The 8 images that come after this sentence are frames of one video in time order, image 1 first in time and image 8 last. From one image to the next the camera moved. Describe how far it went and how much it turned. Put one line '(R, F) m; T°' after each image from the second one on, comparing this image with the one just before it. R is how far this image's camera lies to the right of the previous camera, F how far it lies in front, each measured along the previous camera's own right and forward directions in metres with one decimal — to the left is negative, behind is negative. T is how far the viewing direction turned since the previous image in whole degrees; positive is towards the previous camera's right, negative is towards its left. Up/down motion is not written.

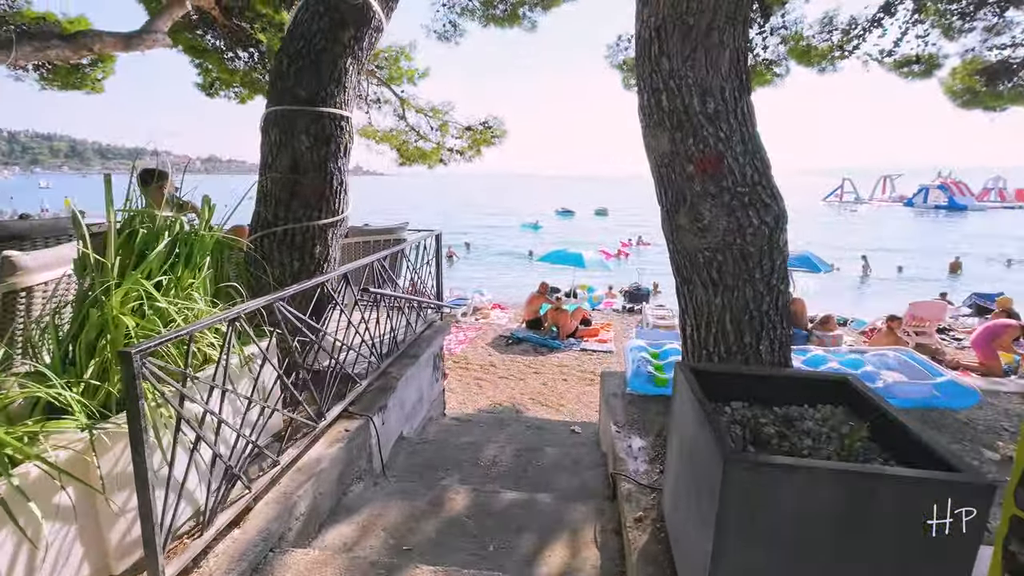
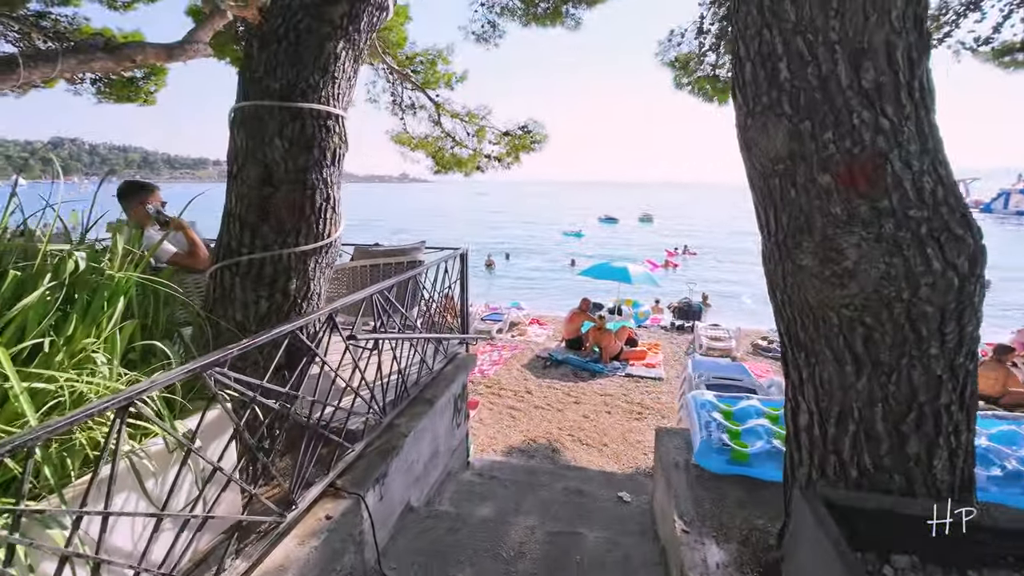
(0.0, +0.7) m; -5°
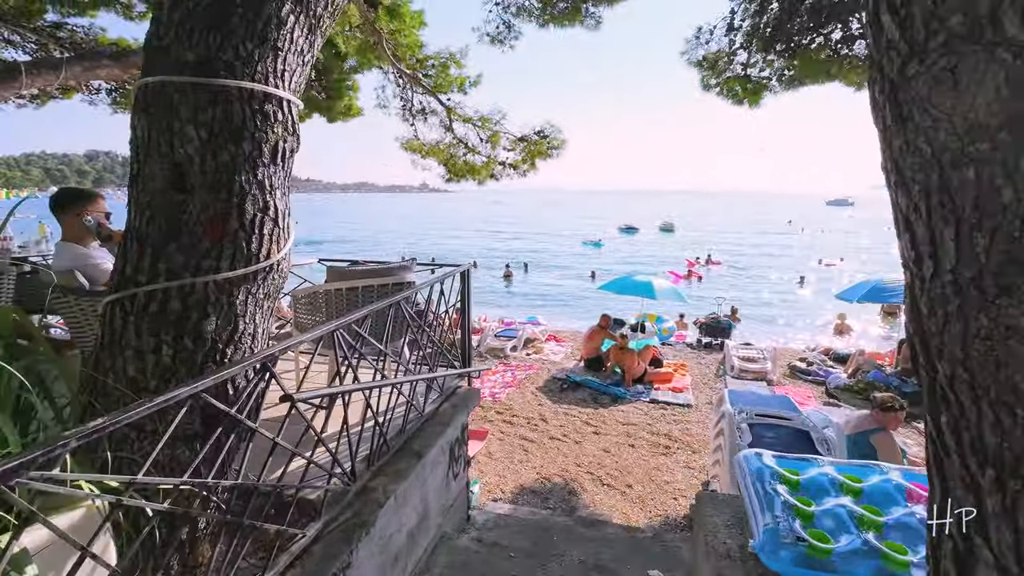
(+0.1, +0.6) m; -2°
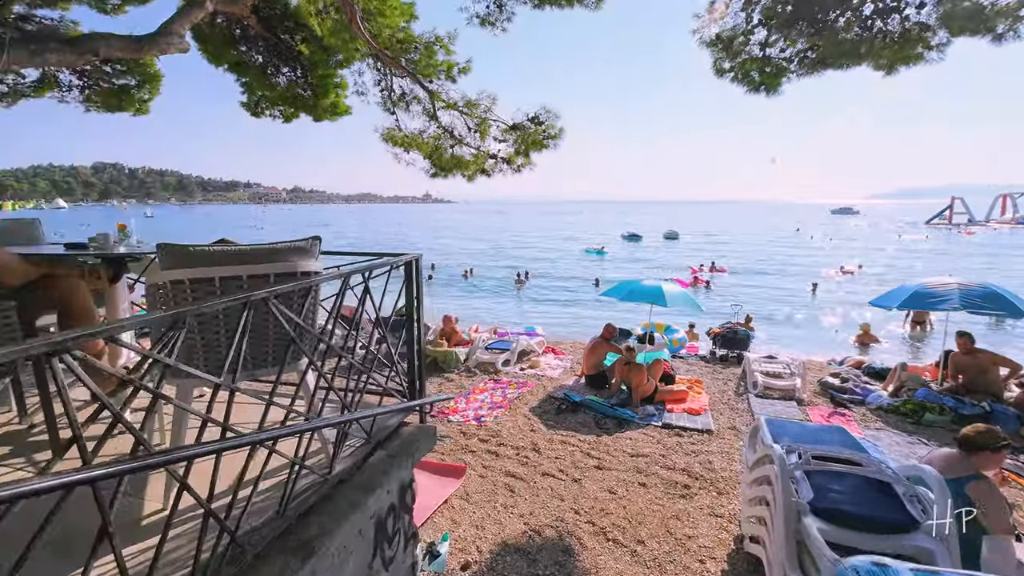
(+0.2, +1.1) m; 0°
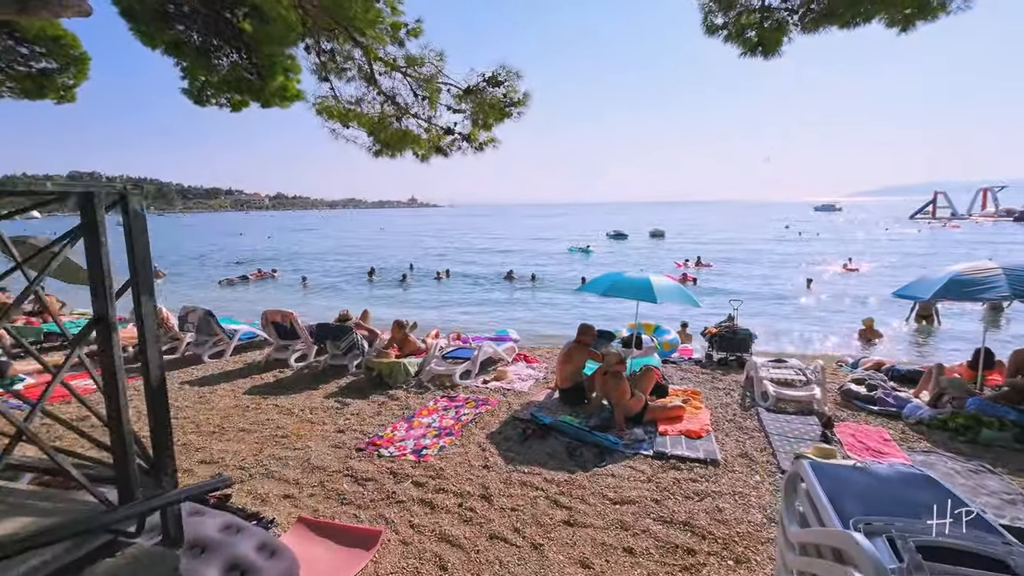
(+0.4, +1.4) m; +1°
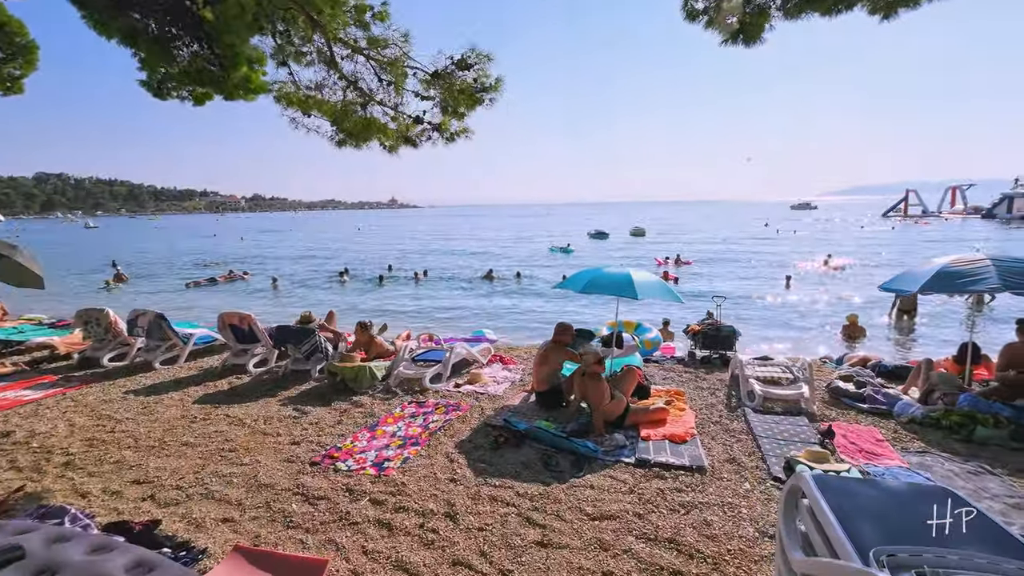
(+0.1, +0.4) m; +2°
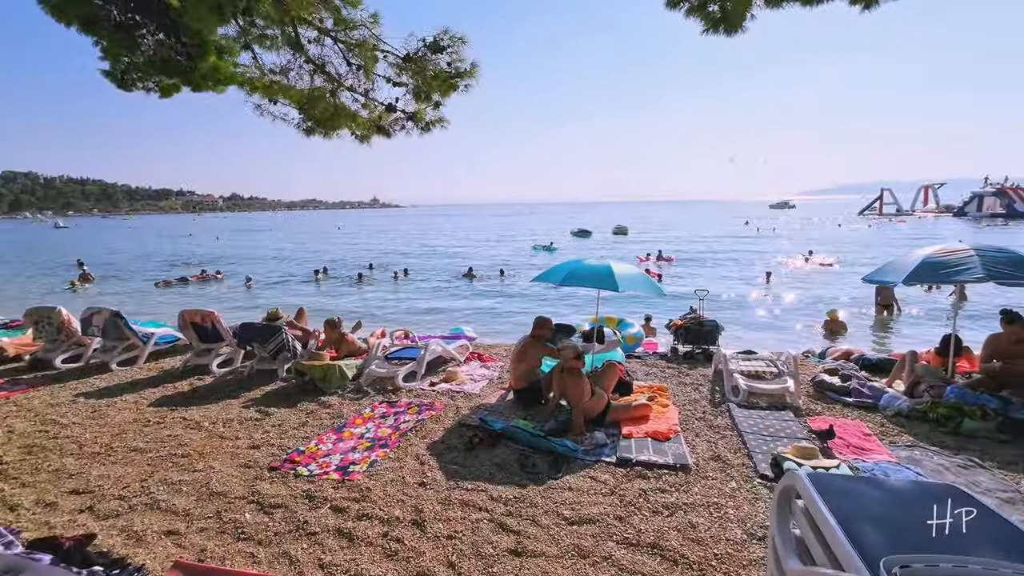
(+0.1, +0.3) m; +2°
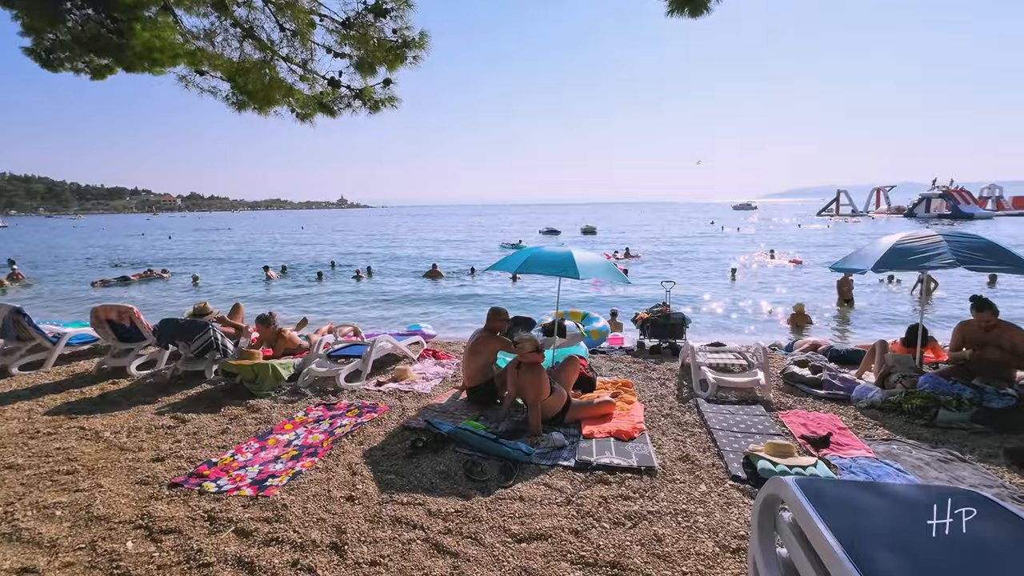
(+0.2, +0.5) m; +3°
